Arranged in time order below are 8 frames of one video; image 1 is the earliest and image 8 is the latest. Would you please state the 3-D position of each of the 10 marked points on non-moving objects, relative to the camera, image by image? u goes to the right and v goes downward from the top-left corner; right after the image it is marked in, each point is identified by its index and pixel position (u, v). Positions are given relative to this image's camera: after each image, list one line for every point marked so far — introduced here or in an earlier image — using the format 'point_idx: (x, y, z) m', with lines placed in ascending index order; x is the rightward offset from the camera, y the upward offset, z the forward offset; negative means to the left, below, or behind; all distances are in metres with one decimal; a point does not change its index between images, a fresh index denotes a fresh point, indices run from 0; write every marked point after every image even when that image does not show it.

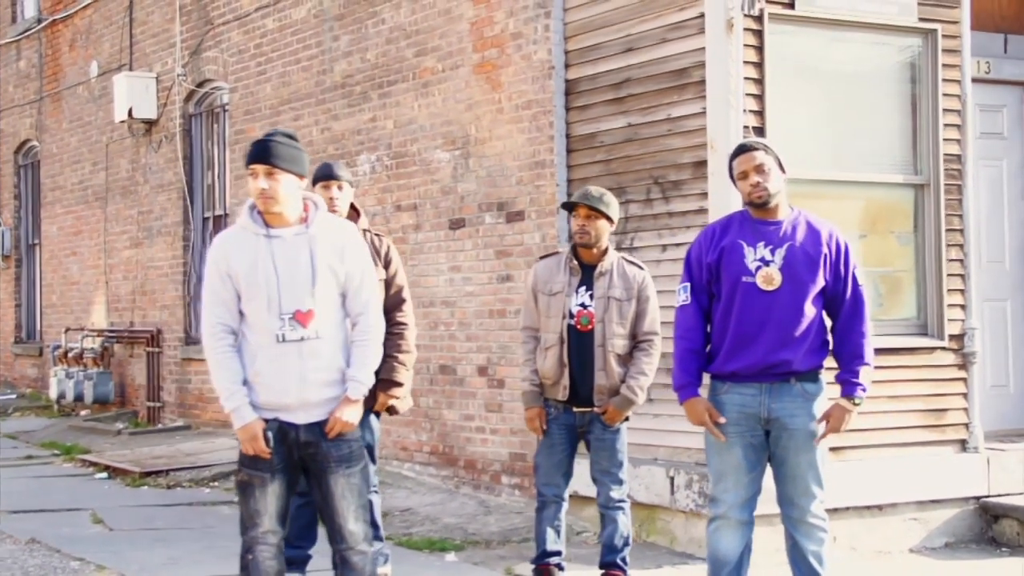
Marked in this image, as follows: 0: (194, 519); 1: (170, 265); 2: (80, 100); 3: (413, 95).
0: (-1.5, -1.1, +8.4) m
1: (-2.4, +0.2, +12.5) m
2: (-3.5, +1.5, +14.3) m
3: (-0.5, +1.0, +9.5) m
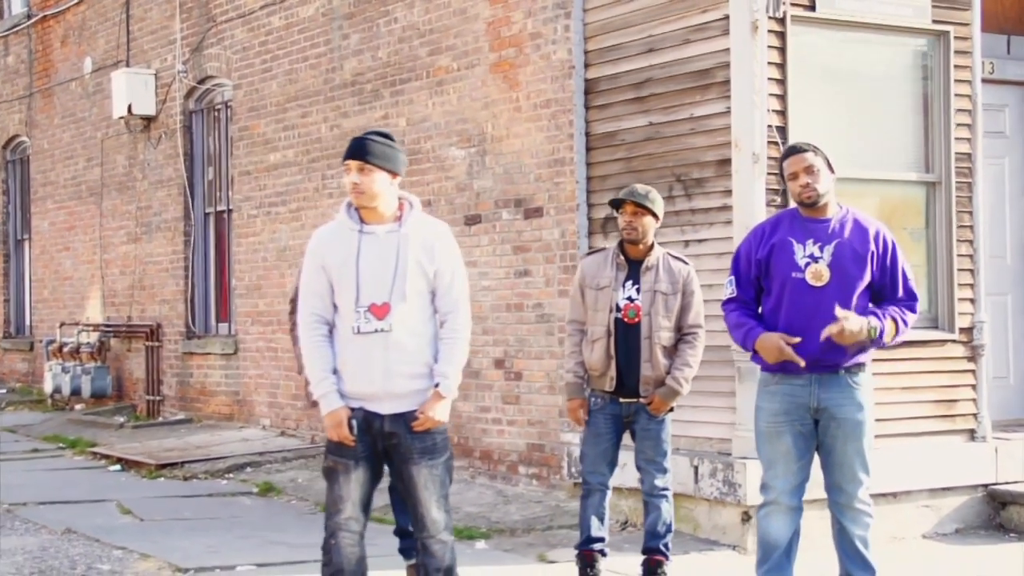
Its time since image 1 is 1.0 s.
0: (-1.4, -1.1, +8.5) m
1: (-2.4, +0.2, +12.6) m
2: (-3.5, +1.5, +14.4) m
3: (-0.5, +1.0, +9.6) m
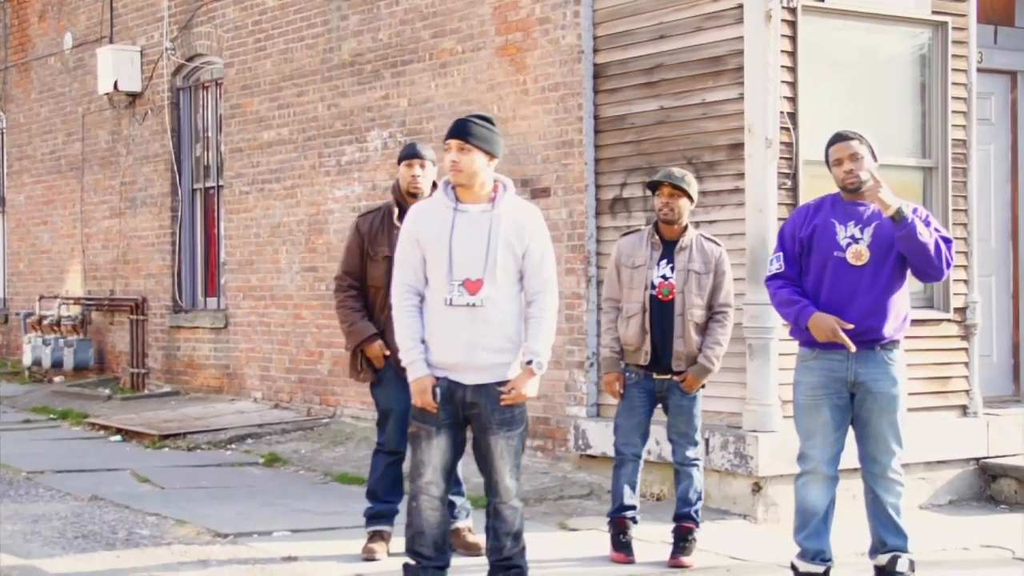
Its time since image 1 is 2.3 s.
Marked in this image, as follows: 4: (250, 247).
0: (-1.4, -0.9, +8.8) m
1: (-2.5, +0.4, +12.8) m
2: (-3.7, +1.8, +14.5) m
3: (-0.4, +1.2, +9.9) m
4: (-1.7, +0.3, +11.6) m
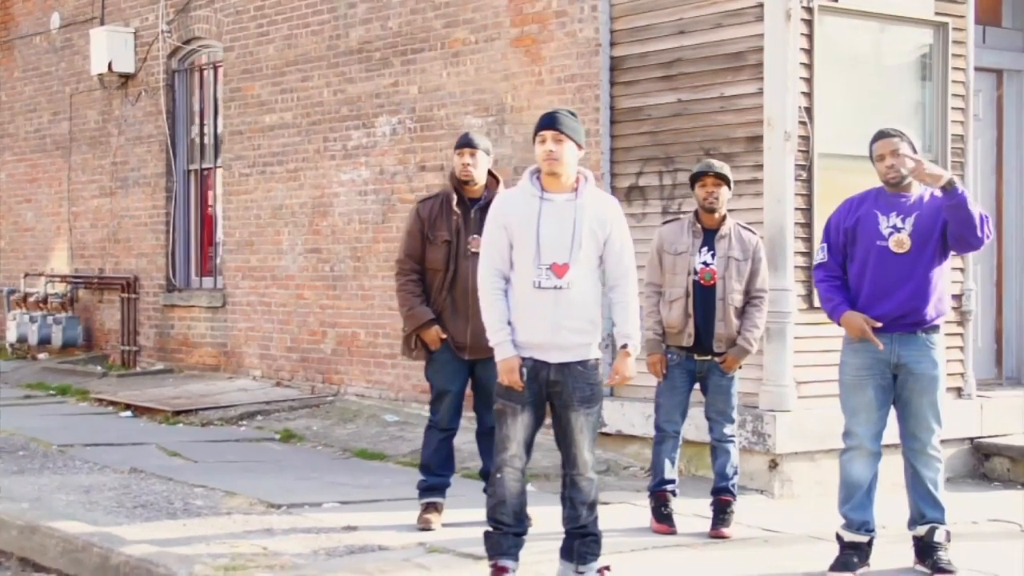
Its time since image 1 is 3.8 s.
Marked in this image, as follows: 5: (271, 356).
0: (-1.3, -0.8, +9.0) m
1: (-2.6, +0.5, +13.0) m
2: (-3.9, +1.9, +14.6) m
3: (-0.4, +1.3, +10.2) m
4: (-1.7, +0.4, +11.9) m
5: (-1.6, -0.4, +11.6) m
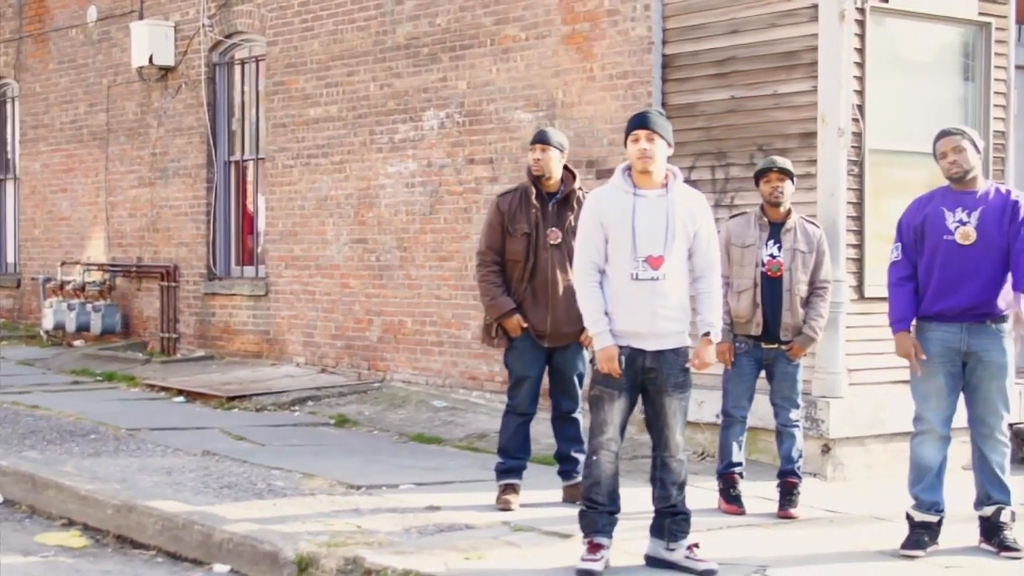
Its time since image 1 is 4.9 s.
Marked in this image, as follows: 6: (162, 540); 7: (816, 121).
0: (-1.0, -0.8, +9.3) m
1: (-2.4, +0.6, +13.3) m
2: (-3.6, +2.0, +14.9) m
3: (-0.1, +1.3, +10.4) m
4: (-1.5, +0.5, +12.1) m
5: (-1.3, -0.4, +11.9) m
6: (-1.3, -0.9, +6.7) m
7: (+1.4, +0.8, +8.4) m
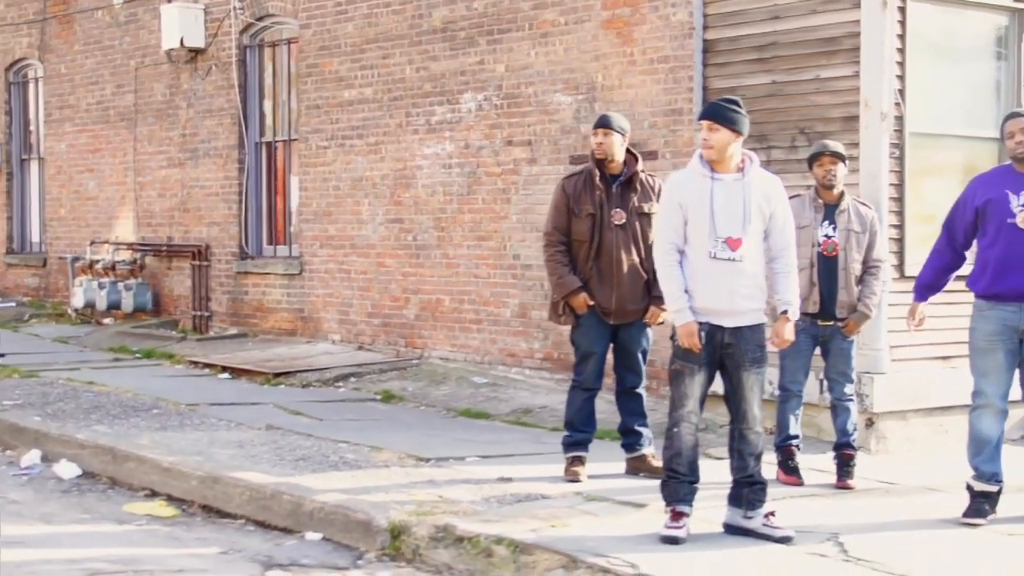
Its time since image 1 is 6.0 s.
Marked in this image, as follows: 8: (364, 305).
0: (-0.8, -0.7, +9.6) m
1: (-2.2, +0.8, +13.5) m
2: (-3.5, +2.2, +15.1) m
3: (+0.1, +1.5, +10.7) m
4: (-1.3, +0.6, +12.4) m
5: (-1.1, -0.2, +12.2) m
6: (-1.0, -0.9, +7.0) m
7: (+1.7, +0.9, +8.7) m
8: (-1.0, -0.1, +12.1) m
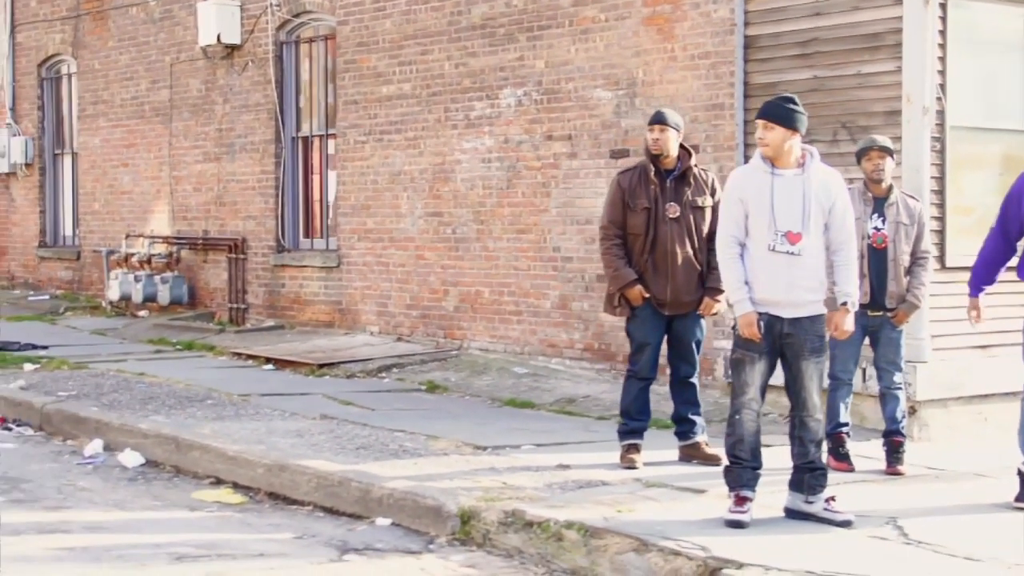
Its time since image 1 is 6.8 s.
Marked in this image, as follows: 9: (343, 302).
0: (-0.5, -0.6, +9.8) m
1: (-1.9, +0.8, +13.7) m
2: (-3.2, +2.3, +15.3) m
3: (+0.3, +1.5, +10.9) m
4: (-1.0, +0.7, +12.6) m
5: (-0.8, -0.2, +12.4) m
6: (-0.8, -0.8, +7.2) m
7: (+1.9, +0.9, +8.9) m
8: (-0.7, -0.1, +12.2) m
9: (-1.2, -0.1, +12.8) m
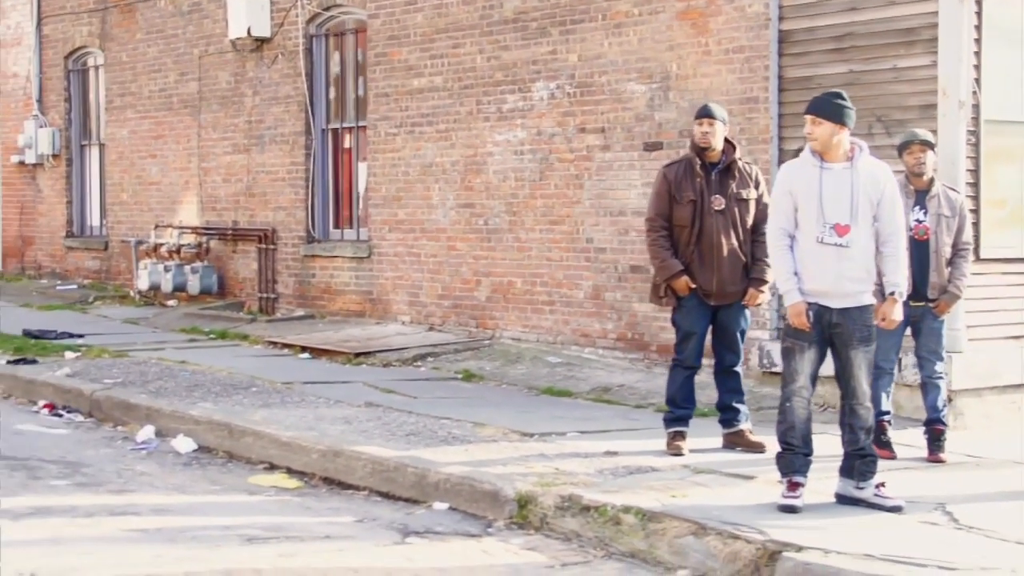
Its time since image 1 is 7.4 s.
0: (-0.3, -0.6, +10.0) m
1: (-1.7, +0.9, +13.8) m
2: (-3.0, +2.4, +15.4) m
3: (+0.6, +1.6, +11.0) m
4: (-0.8, +0.7, +12.7) m
5: (-0.6, -0.1, +12.5) m
6: (-0.6, -0.8, +7.3) m
7: (+2.1, +1.0, +9.1) m
8: (-0.5, 0.0, +12.4) m
9: (-1.0, 0.0, +13.0) m
